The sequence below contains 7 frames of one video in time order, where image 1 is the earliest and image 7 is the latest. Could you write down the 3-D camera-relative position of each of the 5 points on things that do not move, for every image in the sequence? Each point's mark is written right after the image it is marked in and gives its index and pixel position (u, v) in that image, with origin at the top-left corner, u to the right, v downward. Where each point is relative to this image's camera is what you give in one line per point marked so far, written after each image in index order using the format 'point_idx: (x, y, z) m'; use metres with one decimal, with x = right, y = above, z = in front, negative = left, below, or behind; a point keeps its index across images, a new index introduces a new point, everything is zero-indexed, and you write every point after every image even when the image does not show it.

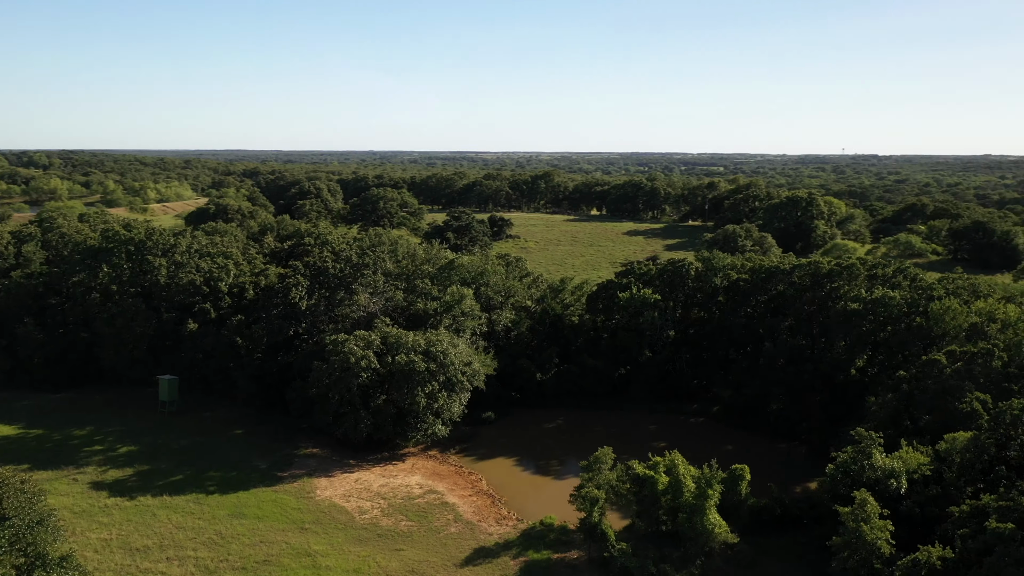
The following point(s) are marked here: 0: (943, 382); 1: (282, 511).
0: (+10.4, -2.3, +19.9) m
1: (-5.4, -5.2, +19.4) m
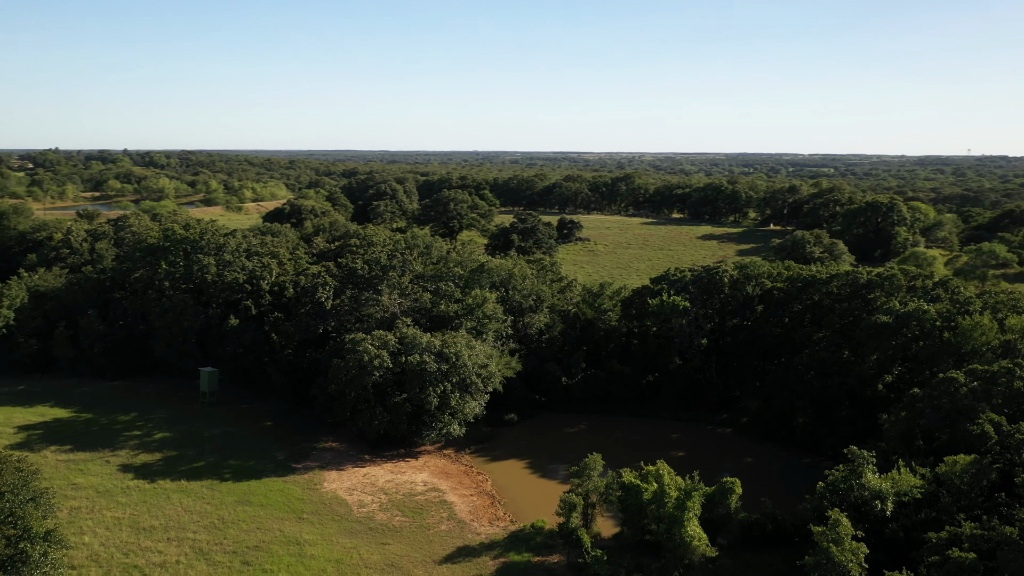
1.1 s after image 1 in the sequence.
0: (+10.2, -2.6, +19.0) m
1: (-5.6, -5.2, +20.4) m
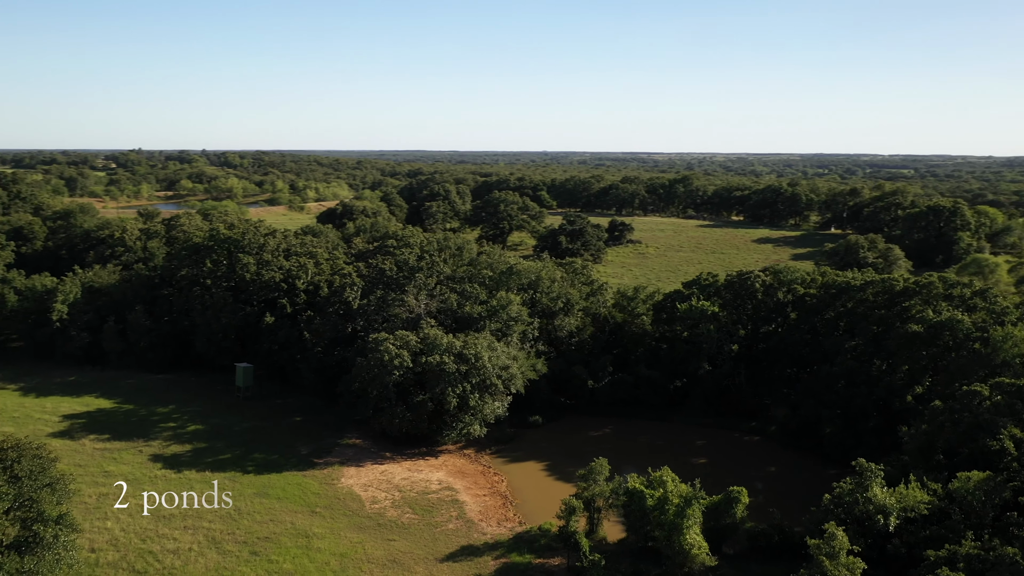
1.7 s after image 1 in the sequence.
0: (+10.3, -2.8, +18.4) m
1: (-5.3, -5.2, +21.0) m
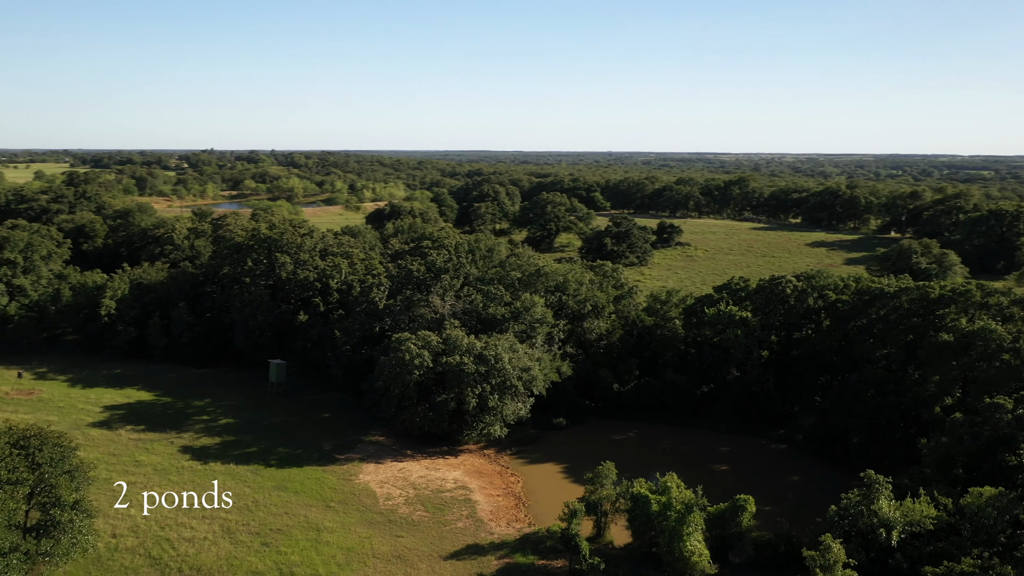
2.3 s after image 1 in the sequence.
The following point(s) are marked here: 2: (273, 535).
0: (+10.4, -3.0, +17.7) m
1: (-5.0, -5.2, +21.6) m
2: (-5.5, -5.6, +18.9) m
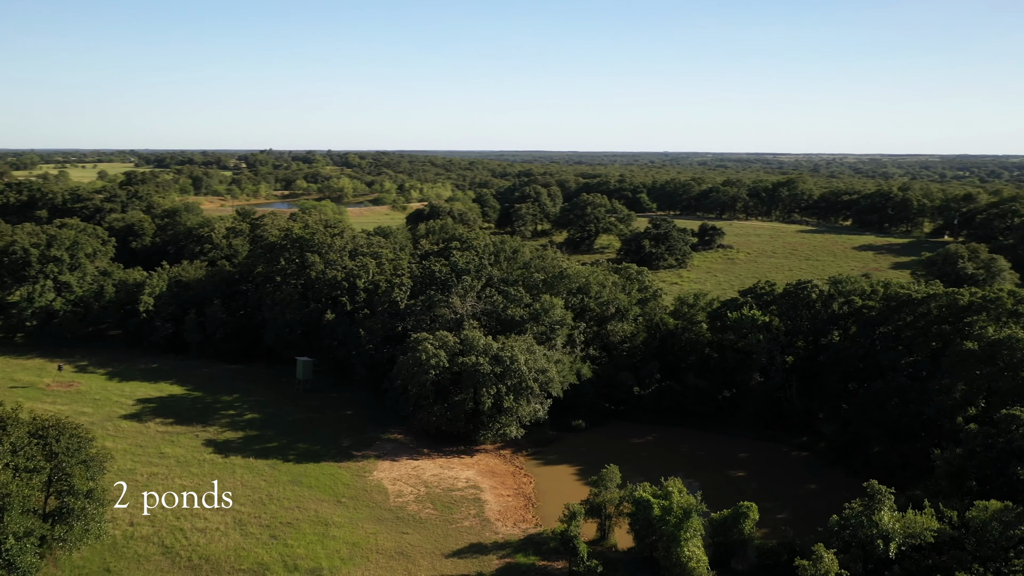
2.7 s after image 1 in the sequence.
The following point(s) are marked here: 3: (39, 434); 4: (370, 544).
0: (+10.4, -3.2, +17.2) m
1: (-4.8, -5.2, +22.1) m
2: (-5.4, -5.6, +19.4) m
3: (-9.7, -3.0, +17.0) m
4: (-3.3, -5.9, +19.0) m
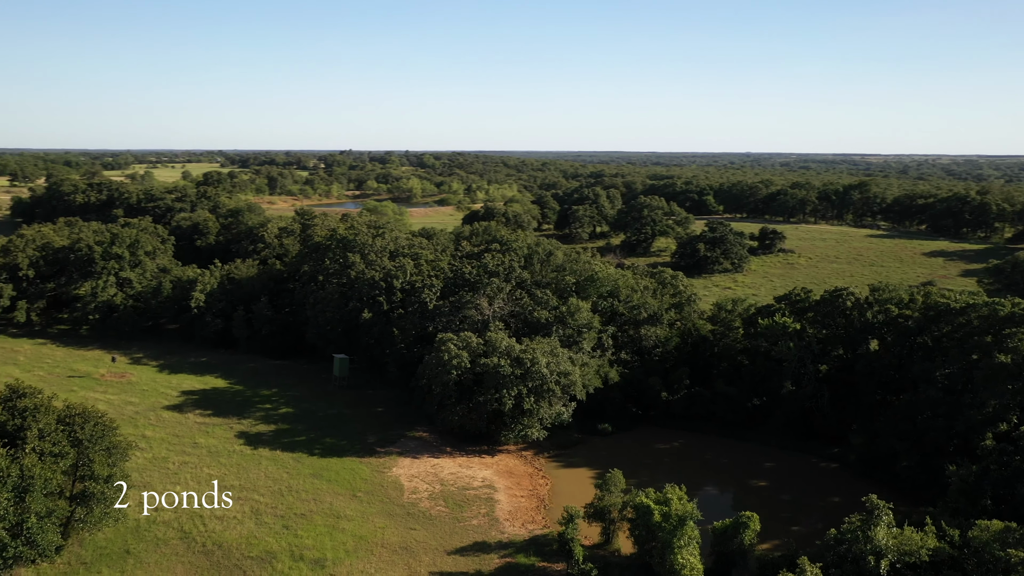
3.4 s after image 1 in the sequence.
0: (+10.3, -3.4, +16.5) m
1: (-4.4, -5.2, +22.8) m
2: (-5.3, -5.6, +20.2) m
3: (-9.8, -2.9, +18.2) m
4: (-3.2, -5.9, +19.6) m
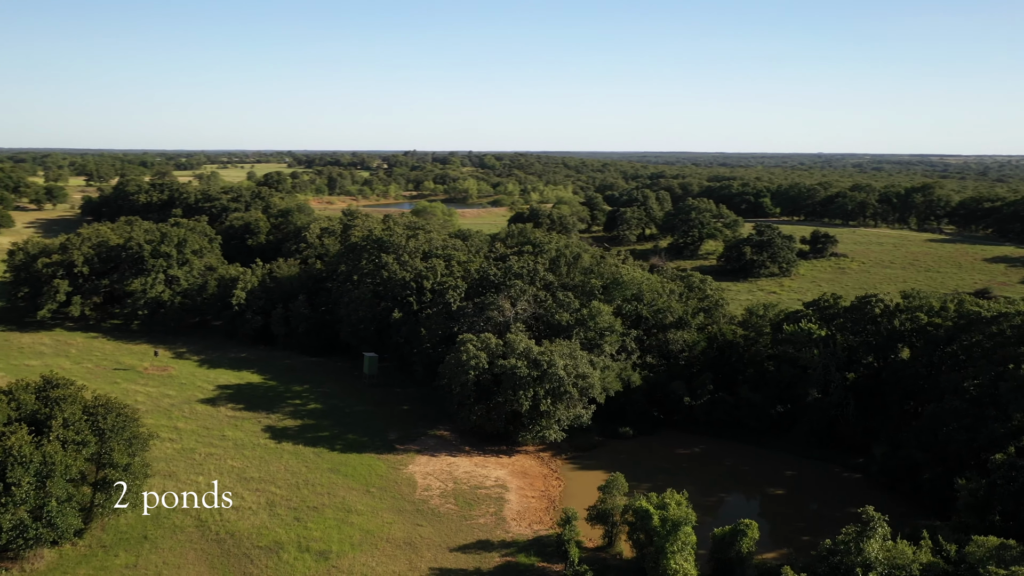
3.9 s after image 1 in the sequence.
0: (+10.1, -3.6, +16.0) m
1: (-4.1, -5.3, +23.3) m
2: (-5.1, -5.6, +20.9) m
3: (-9.8, -2.9, +19.2) m
4: (-3.1, -5.9, +20.1) m
